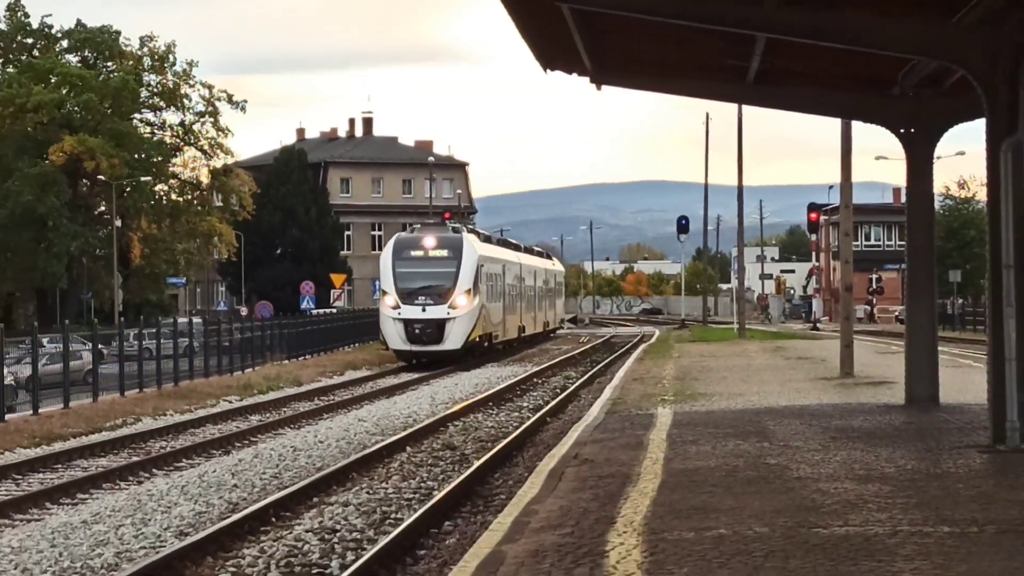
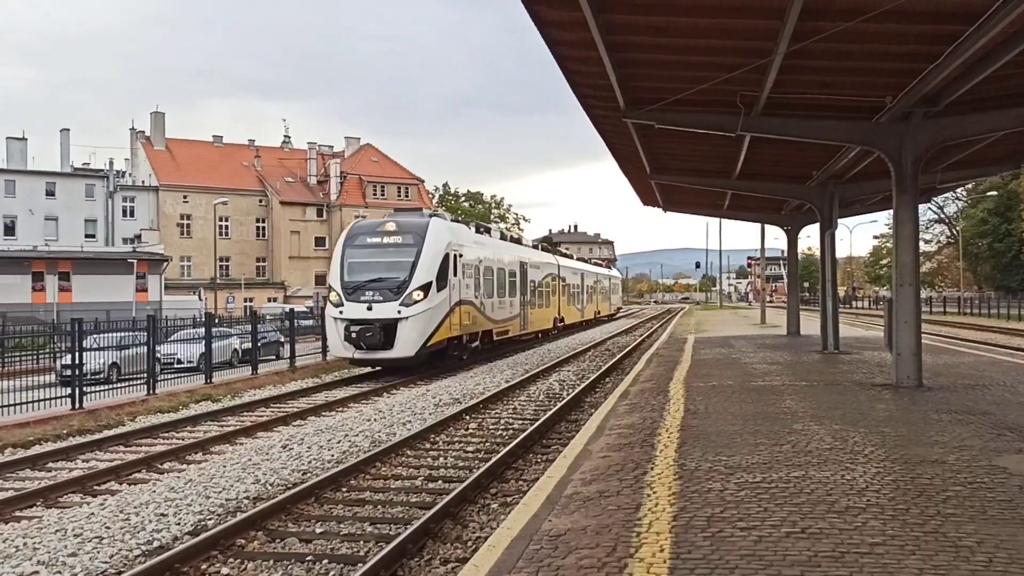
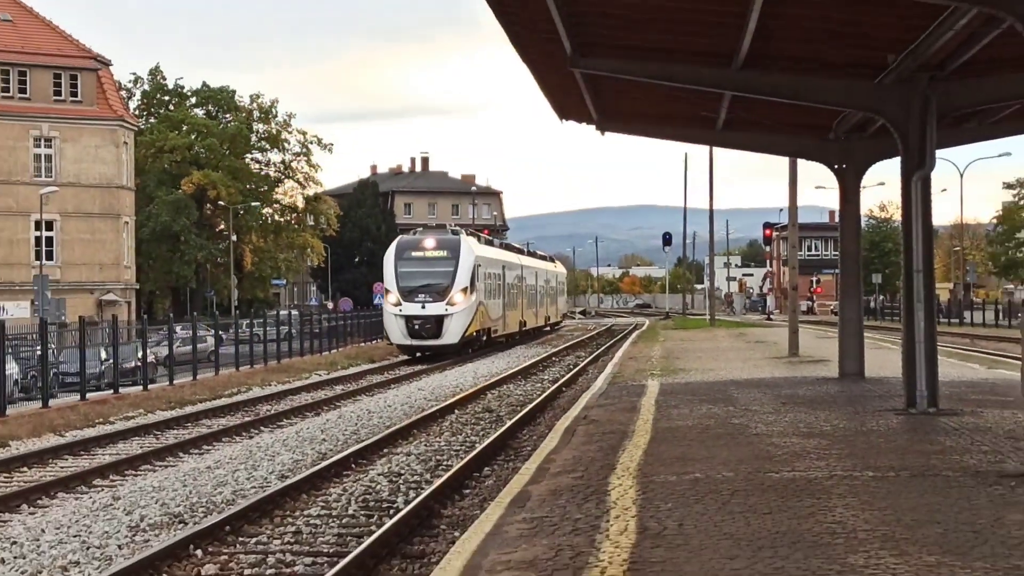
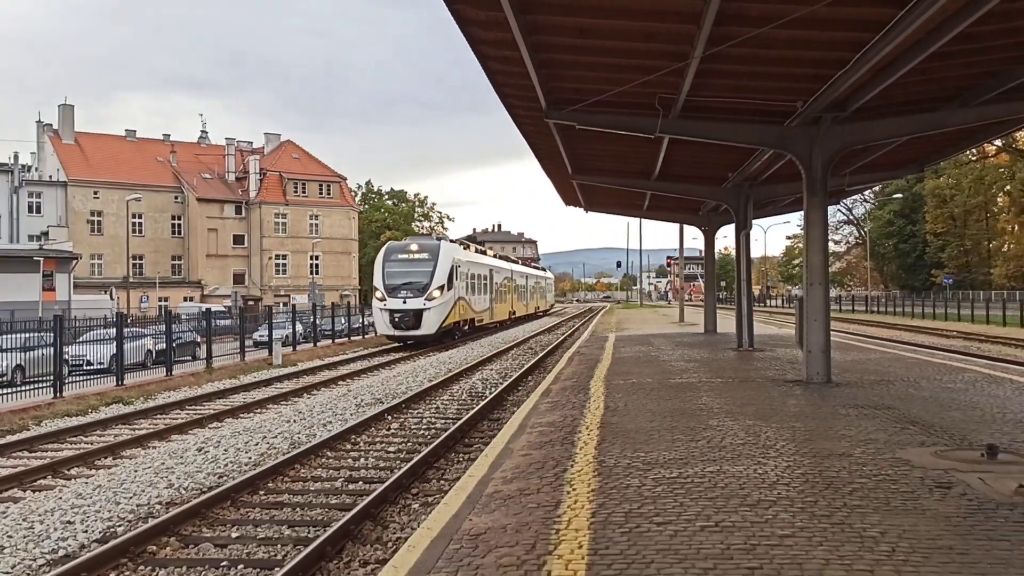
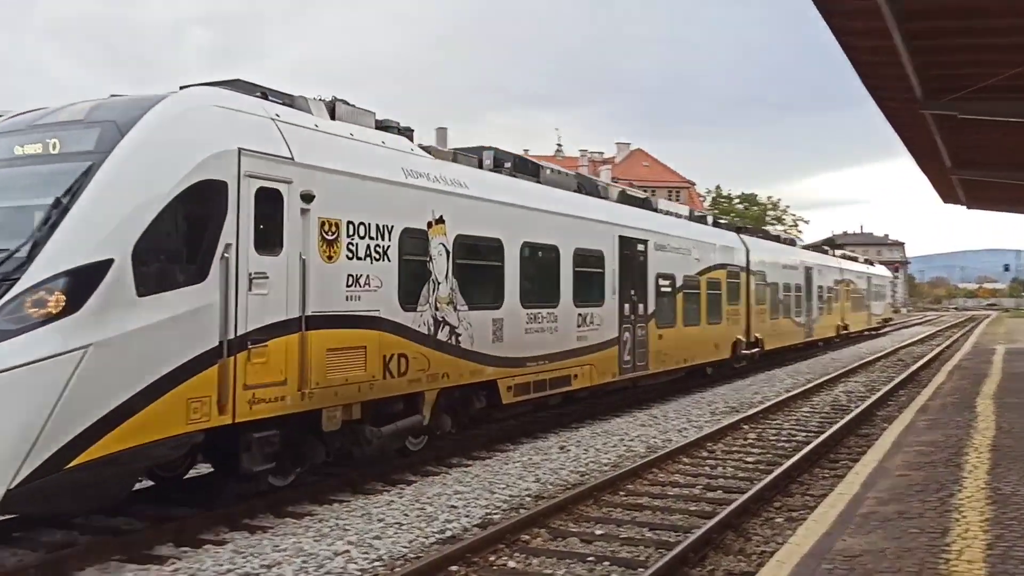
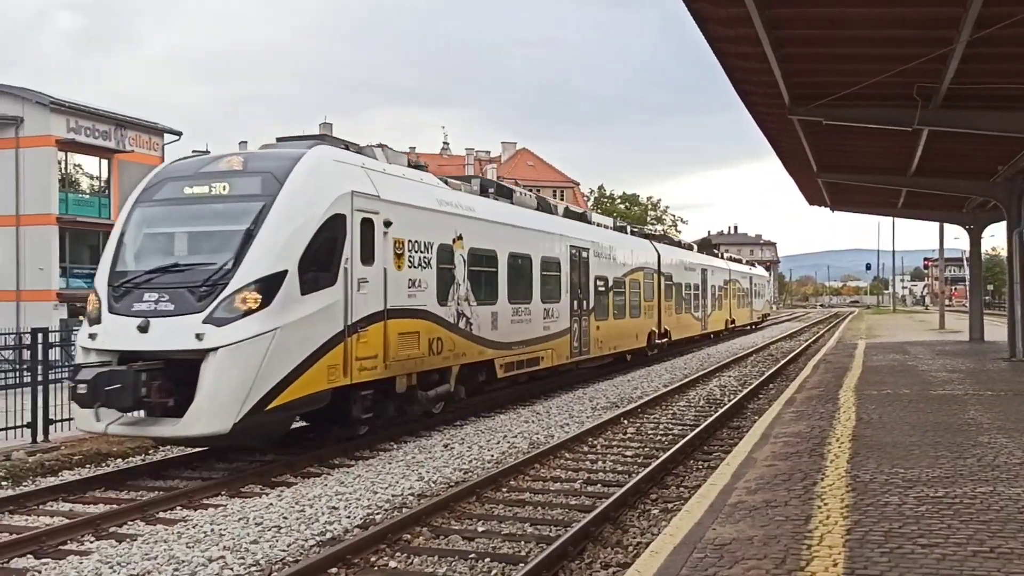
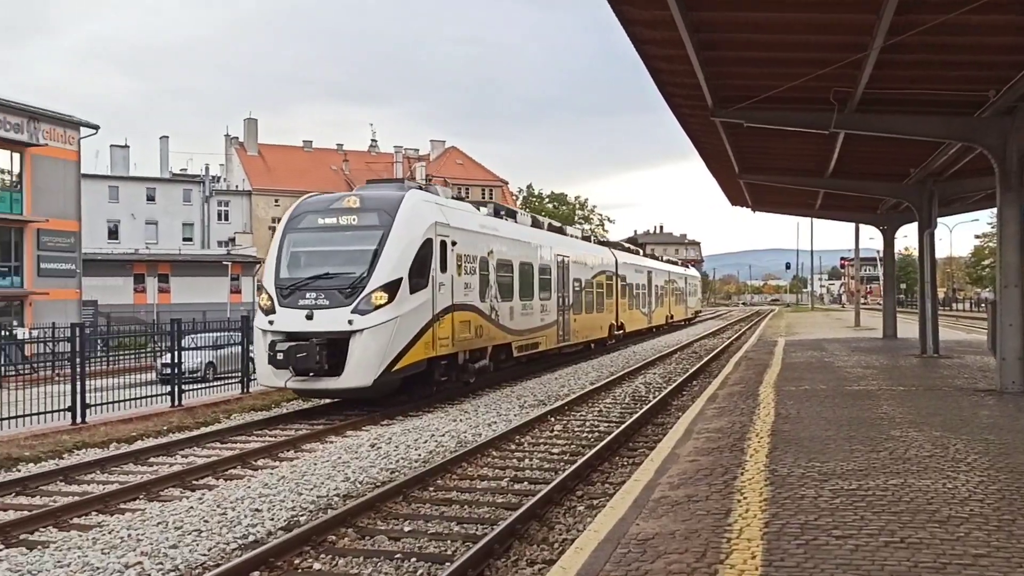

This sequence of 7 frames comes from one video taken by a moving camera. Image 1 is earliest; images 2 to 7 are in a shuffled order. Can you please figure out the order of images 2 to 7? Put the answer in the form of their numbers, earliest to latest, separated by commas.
3, 4, 2, 7, 6, 5
